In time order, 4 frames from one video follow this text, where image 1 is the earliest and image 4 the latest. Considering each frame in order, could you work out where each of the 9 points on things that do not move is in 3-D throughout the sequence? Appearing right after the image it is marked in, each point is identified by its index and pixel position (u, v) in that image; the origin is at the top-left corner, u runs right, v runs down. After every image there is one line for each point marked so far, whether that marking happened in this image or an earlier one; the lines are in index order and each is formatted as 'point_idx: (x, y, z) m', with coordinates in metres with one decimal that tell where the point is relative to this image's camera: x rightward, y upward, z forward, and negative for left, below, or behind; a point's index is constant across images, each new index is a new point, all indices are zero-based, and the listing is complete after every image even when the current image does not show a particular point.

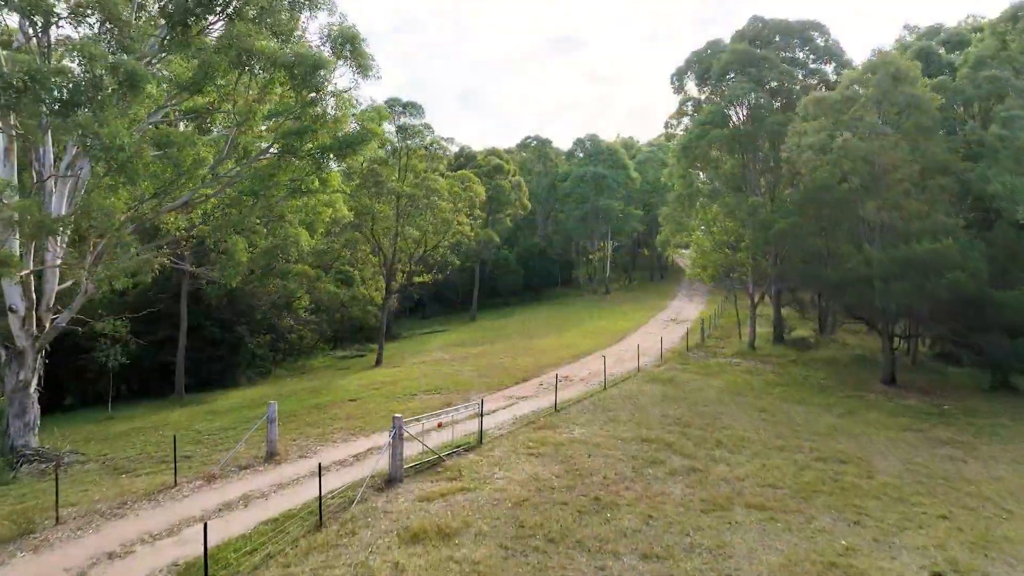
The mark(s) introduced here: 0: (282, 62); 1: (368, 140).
0: (-5.8, +5.6, +18.1) m
1: (-4.0, +4.1, +20.1) m
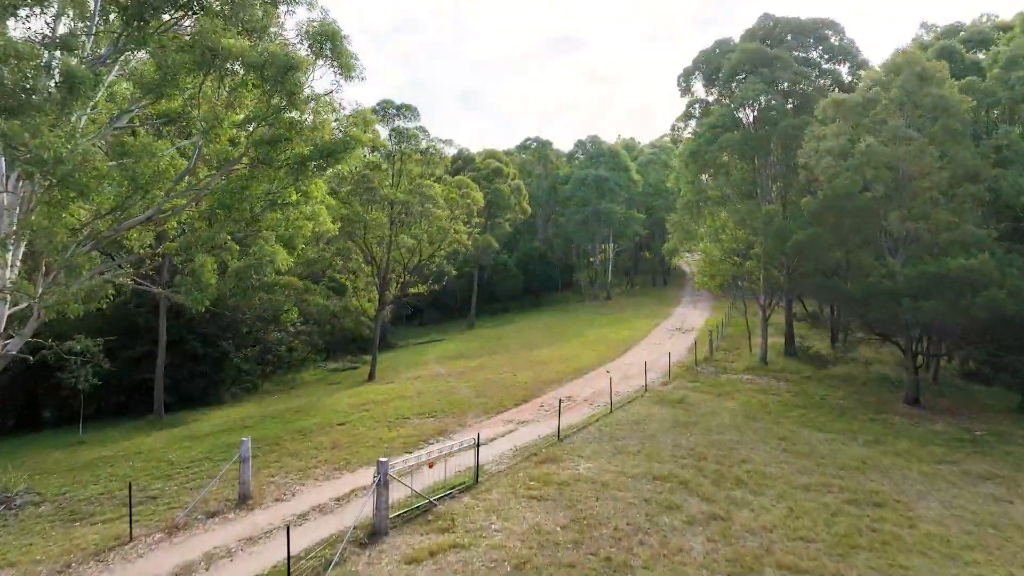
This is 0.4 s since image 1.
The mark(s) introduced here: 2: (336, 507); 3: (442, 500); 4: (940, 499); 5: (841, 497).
0: (-5.8, +5.0, +16.0) m
1: (-4.0, +3.5, +18.0) m
2: (-4.4, -5.5, +18.0) m
3: (-1.8, -5.4, +18.2) m
4: (+11.5, -5.6, +19.3) m
5: (+8.8, -5.6, +19.3) m
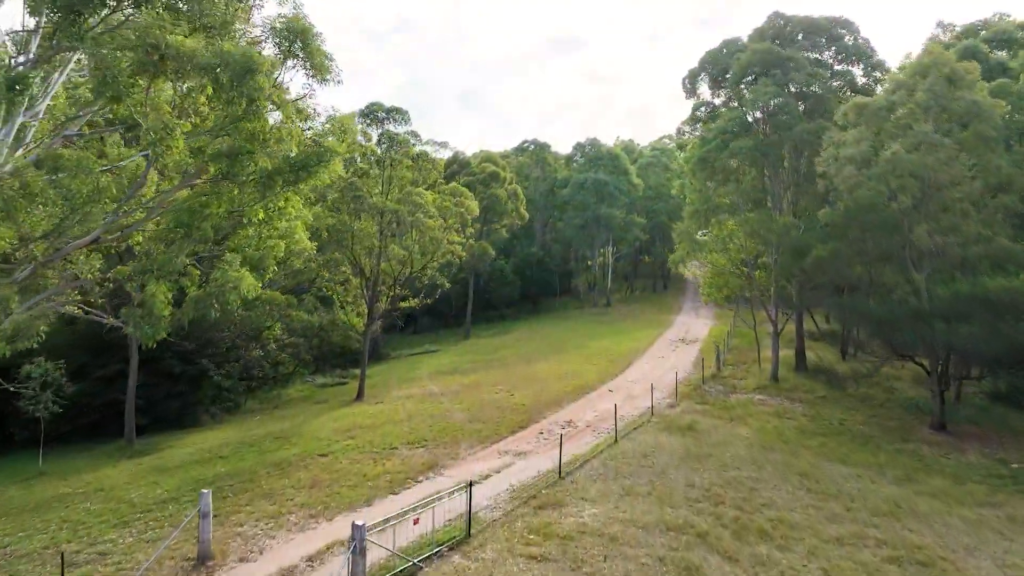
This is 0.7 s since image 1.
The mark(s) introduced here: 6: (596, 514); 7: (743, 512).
0: (-5.9, +4.3, +13.8) m
1: (-4.1, +2.8, +15.8) m
2: (-4.5, -6.2, +15.8) m
3: (-1.9, -6.1, +16.0) m
4: (+11.4, -6.3, +17.1) m
5: (+8.7, -6.3, +17.1) m
6: (+2.2, -6.0, +19.2) m
7: (+6.3, -6.1, +19.5) m
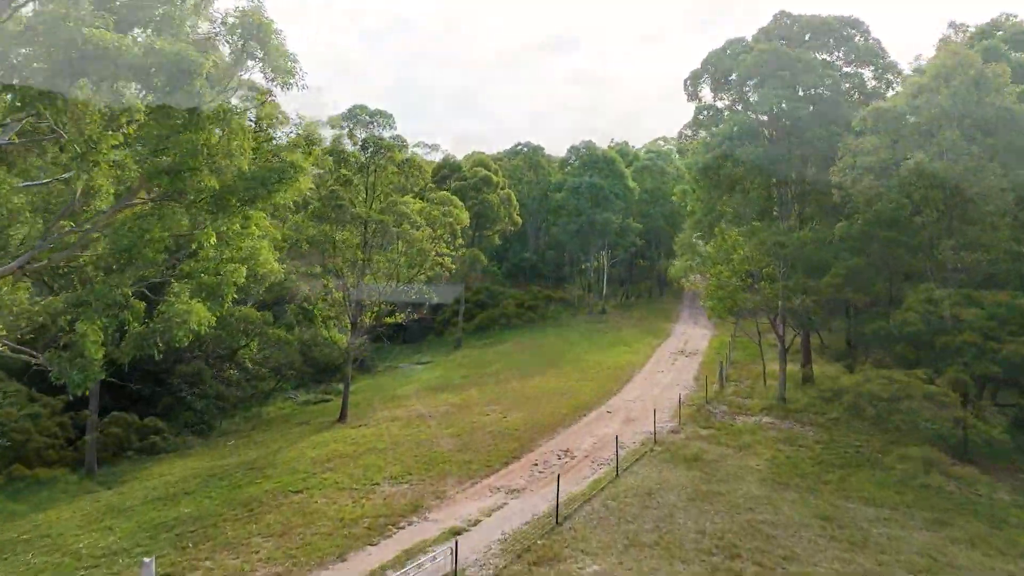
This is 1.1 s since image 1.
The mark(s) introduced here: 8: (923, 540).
0: (-6.0, +3.6, +11.6) m
1: (-4.3, +2.1, +13.6) m
2: (-4.6, -6.9, +13.6) m
3: (-2.0, -6.8, +13.8) m
4: (+11.2, -7.0, +15.1) m
5: (+8.5, -7.0, +15.0) m
6: (+2.0, -6.7, +17.0) m
7: (+6.1, -6.8, +17.4) m
8: (+11.0, -6.8, +19.4) m
